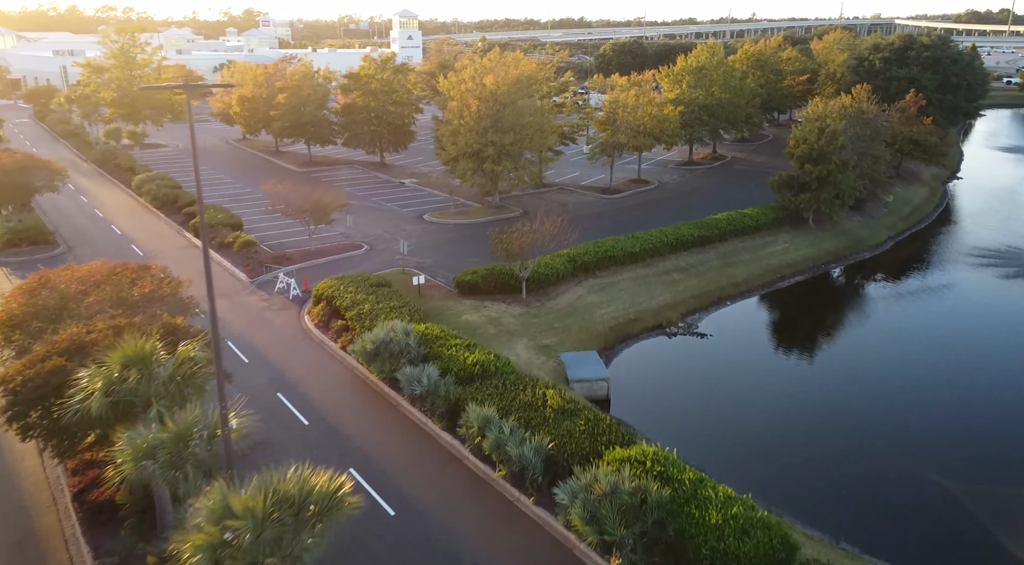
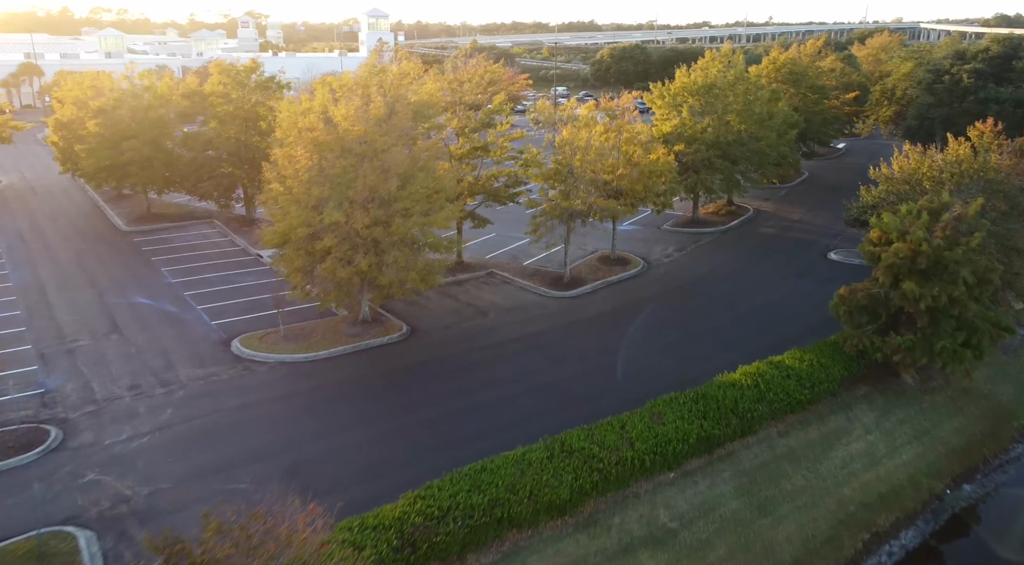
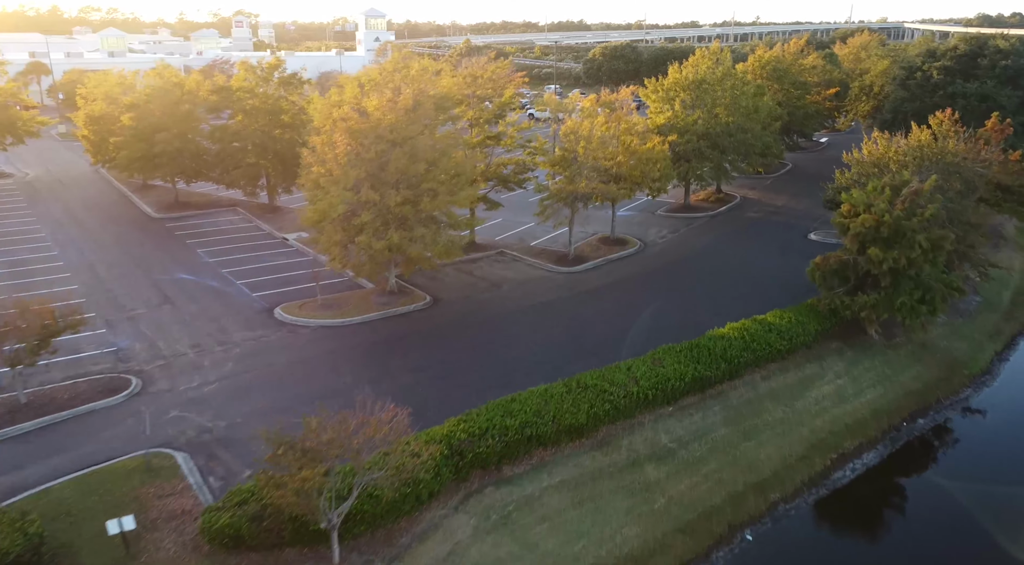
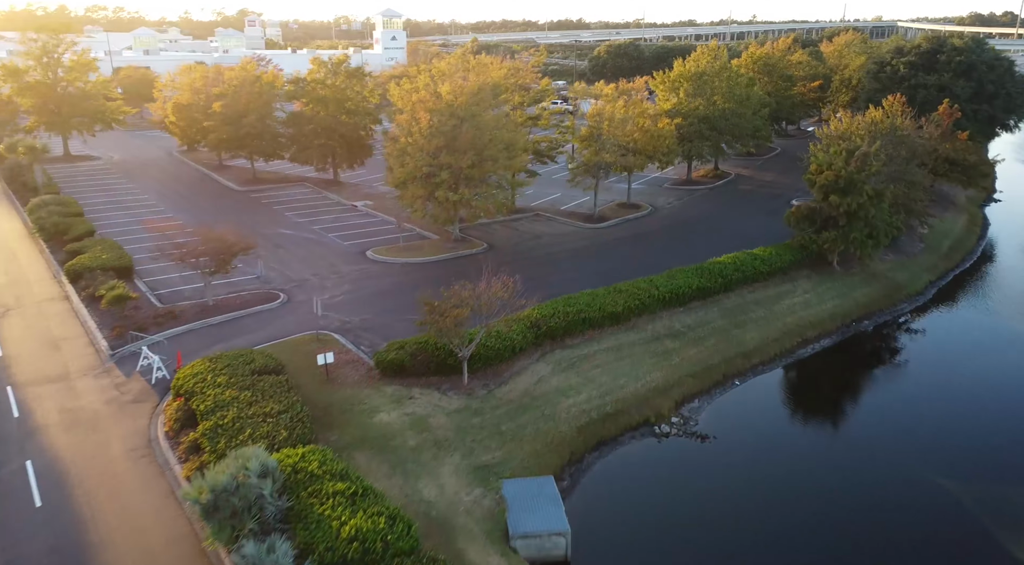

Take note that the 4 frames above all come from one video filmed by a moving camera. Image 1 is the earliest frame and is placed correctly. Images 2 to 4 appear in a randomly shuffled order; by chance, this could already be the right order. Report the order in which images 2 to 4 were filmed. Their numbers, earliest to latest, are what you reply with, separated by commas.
4, 3, 2
